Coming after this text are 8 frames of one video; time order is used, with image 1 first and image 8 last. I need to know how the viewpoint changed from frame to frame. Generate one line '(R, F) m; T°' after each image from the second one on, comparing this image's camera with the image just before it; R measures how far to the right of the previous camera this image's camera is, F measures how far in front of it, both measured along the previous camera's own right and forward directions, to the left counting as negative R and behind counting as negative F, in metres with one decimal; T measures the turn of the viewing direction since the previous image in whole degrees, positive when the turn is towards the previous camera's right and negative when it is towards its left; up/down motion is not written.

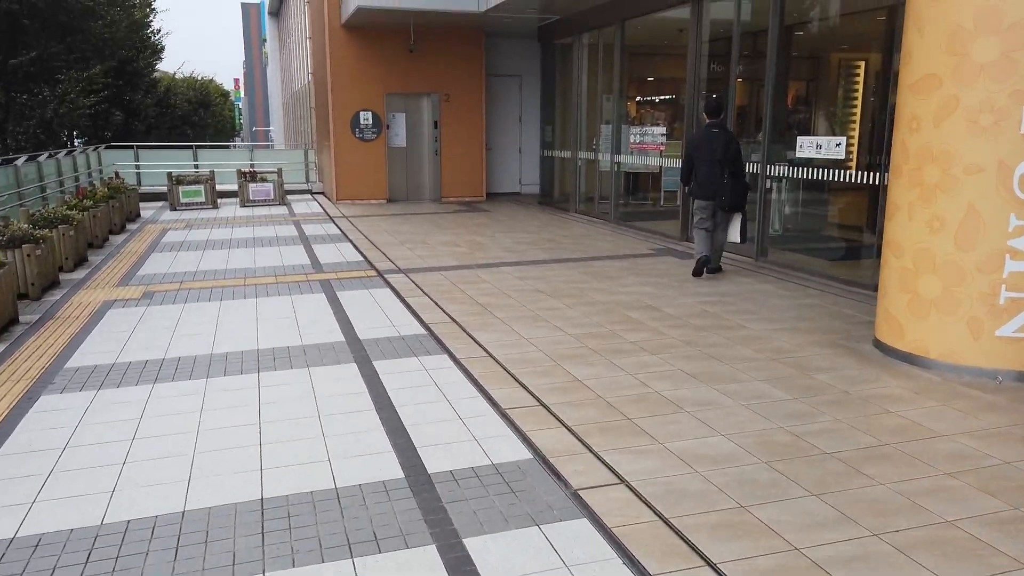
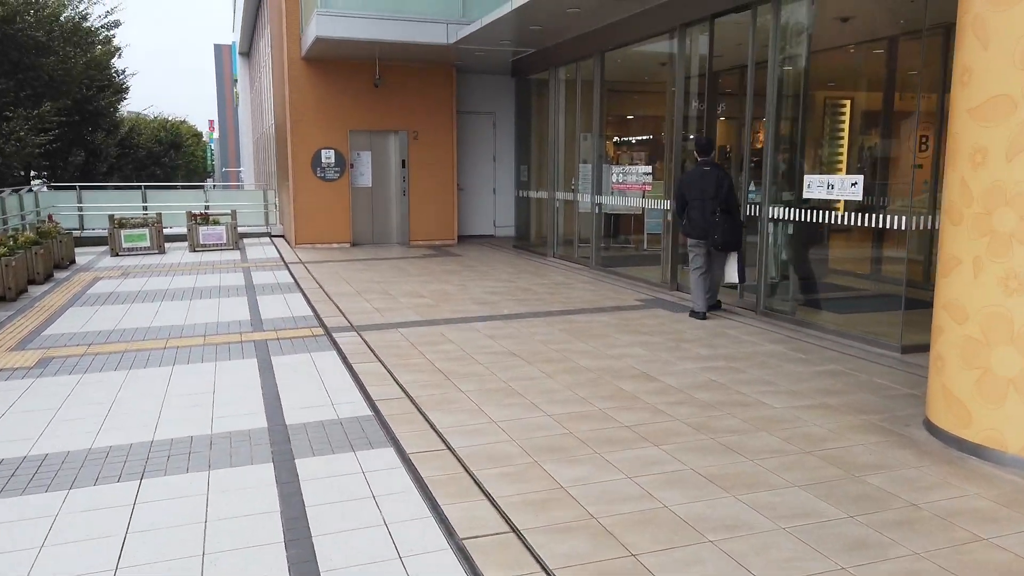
(+0.1, +1.0) m; +2°
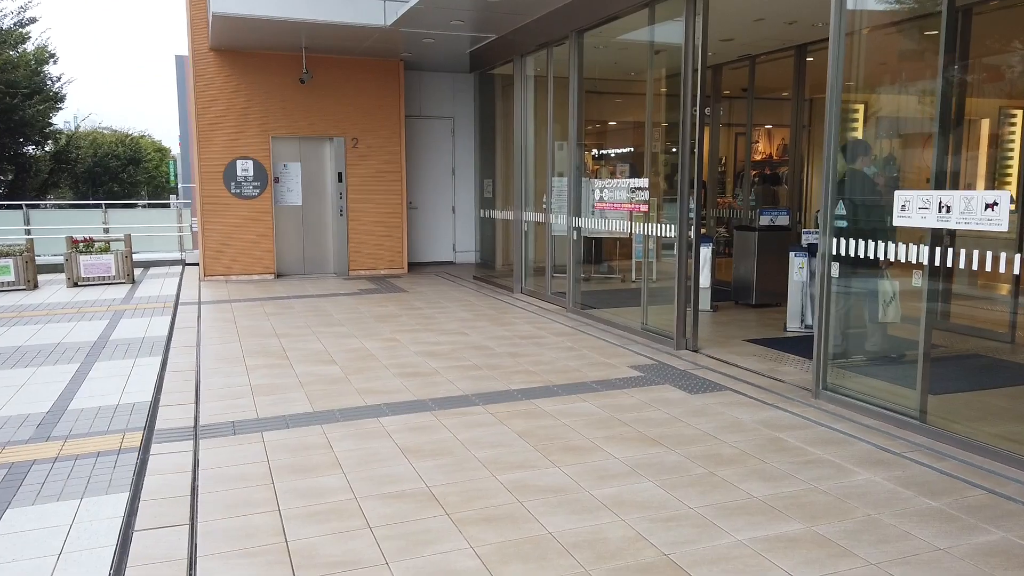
(+0.3, +2.4) m; +2°
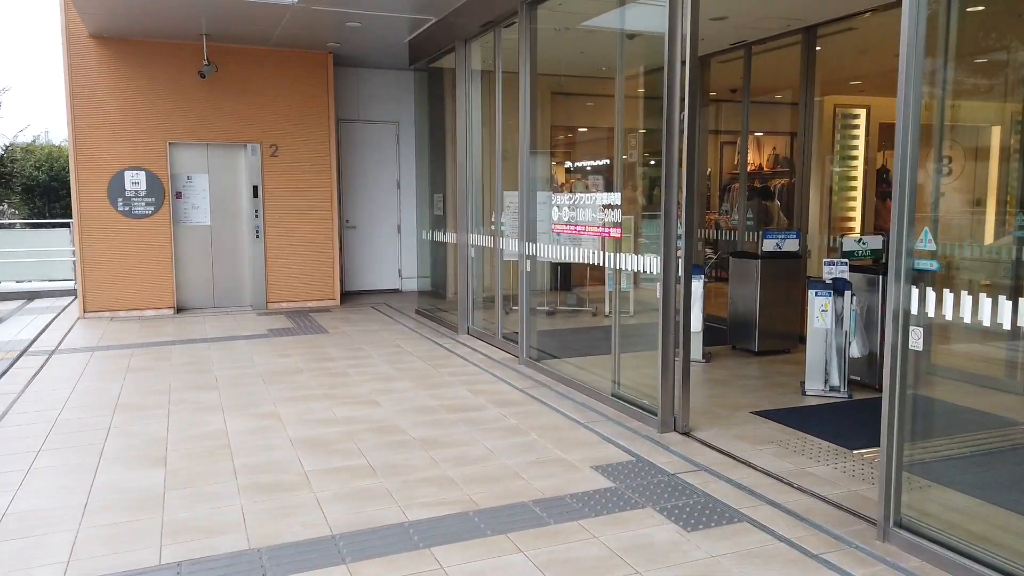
(+0.4, +1.8) m; +2°
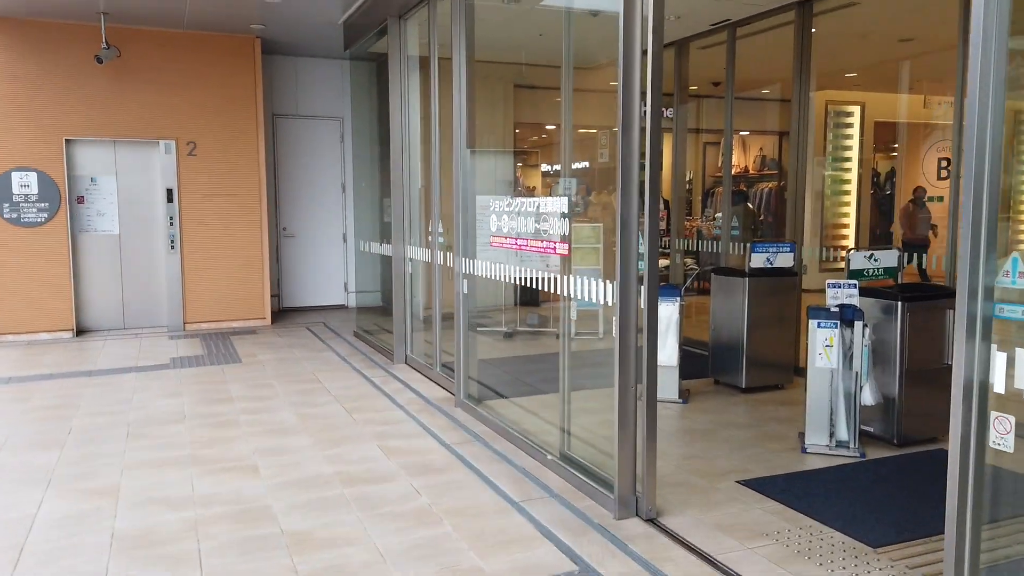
(+0.4, +1.2) m; +1°
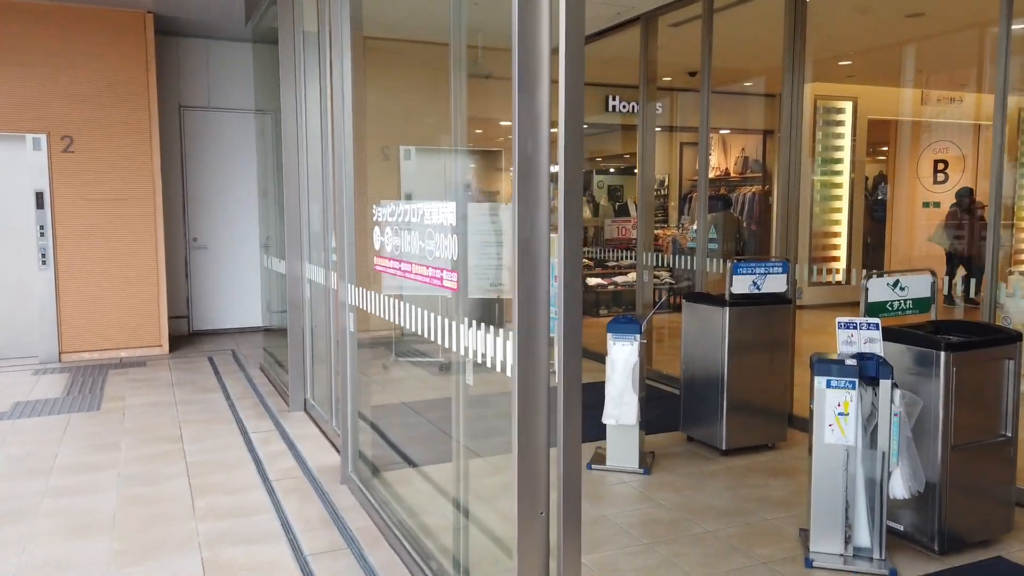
(+0.4, +1.3) m; +1°
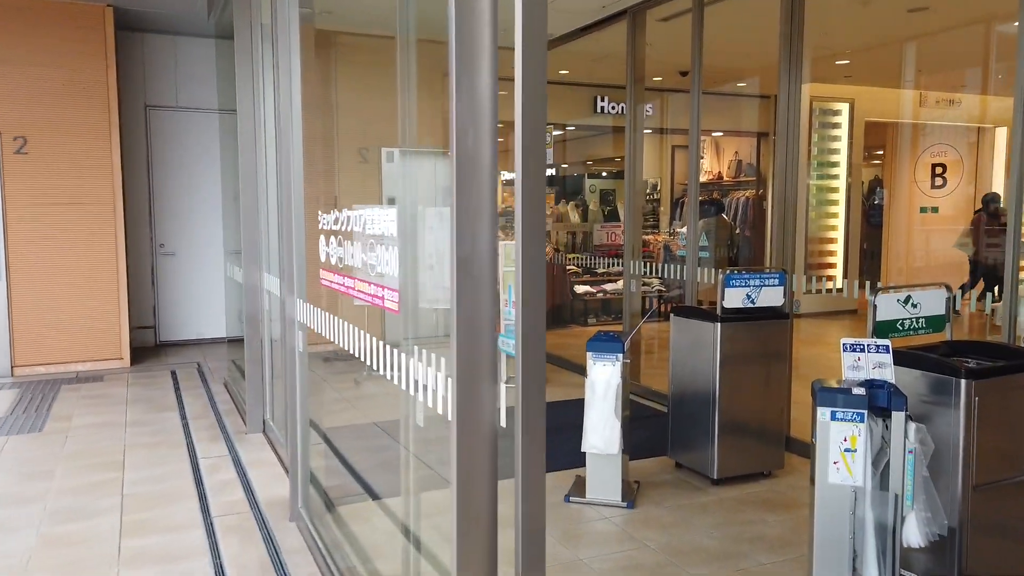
(+0.1, +0.4) m; 0°
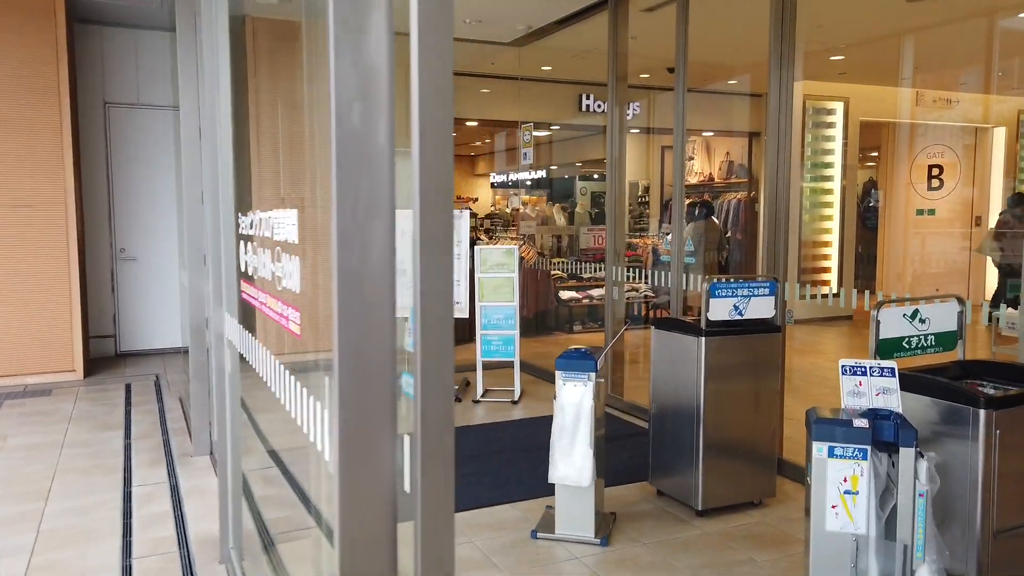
(+0.2, +0.4) m; 0°
